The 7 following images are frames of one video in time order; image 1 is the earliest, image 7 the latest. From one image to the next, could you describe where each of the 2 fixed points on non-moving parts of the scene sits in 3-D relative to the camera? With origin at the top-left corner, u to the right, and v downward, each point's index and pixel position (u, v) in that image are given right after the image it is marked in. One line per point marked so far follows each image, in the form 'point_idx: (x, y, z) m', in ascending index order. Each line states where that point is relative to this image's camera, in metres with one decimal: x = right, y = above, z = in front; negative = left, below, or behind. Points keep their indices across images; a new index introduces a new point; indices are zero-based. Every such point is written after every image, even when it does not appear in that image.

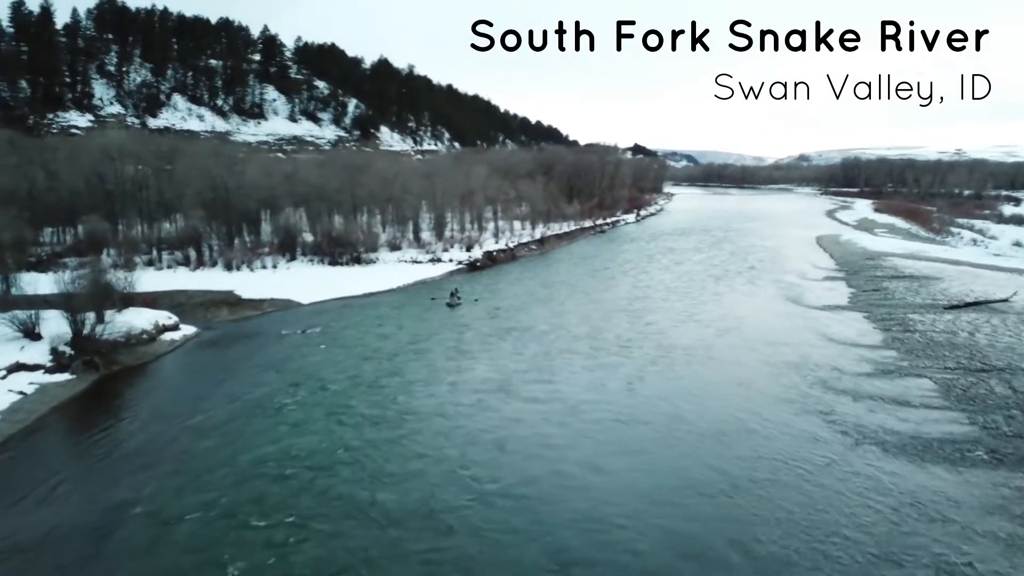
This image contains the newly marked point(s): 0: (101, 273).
0: (-9.2, +0.3, +17.4) m
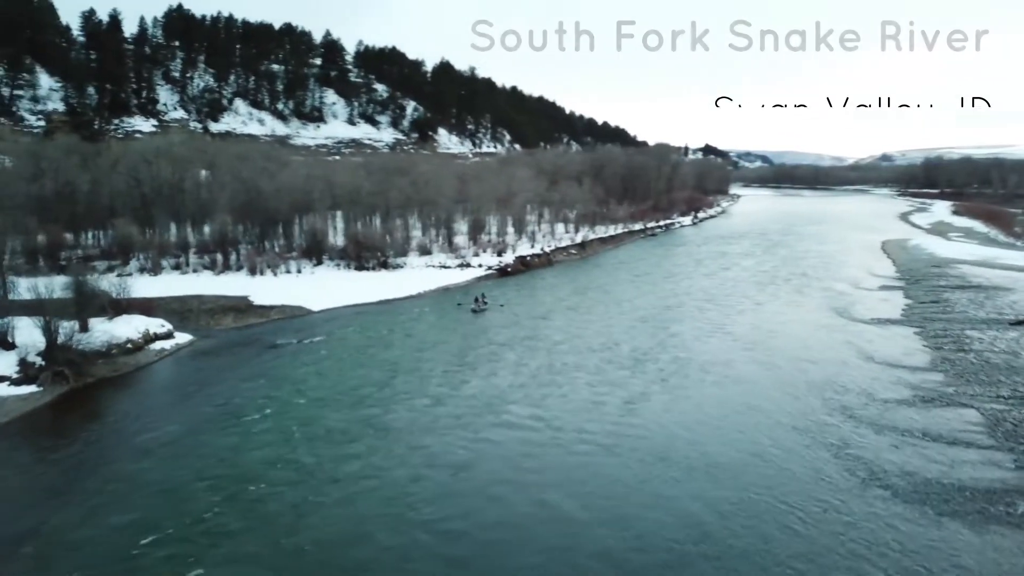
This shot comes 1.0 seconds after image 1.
0: (-9.3, +0.1, +16.9) m
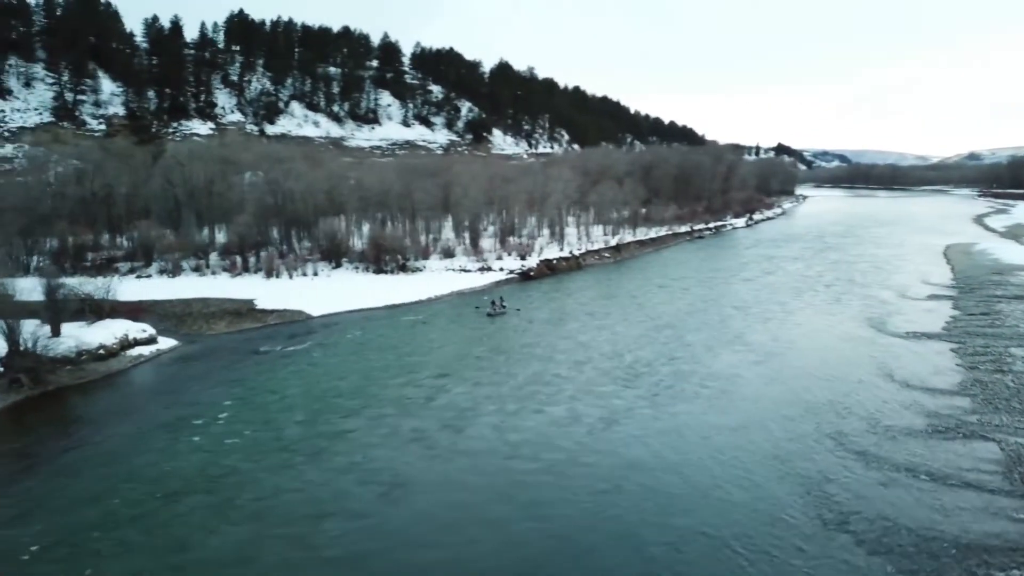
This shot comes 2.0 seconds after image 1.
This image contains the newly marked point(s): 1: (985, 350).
0: (-9.6, +0.1, +16.6) m
1: (+10.7, -1.4, +17.8) m
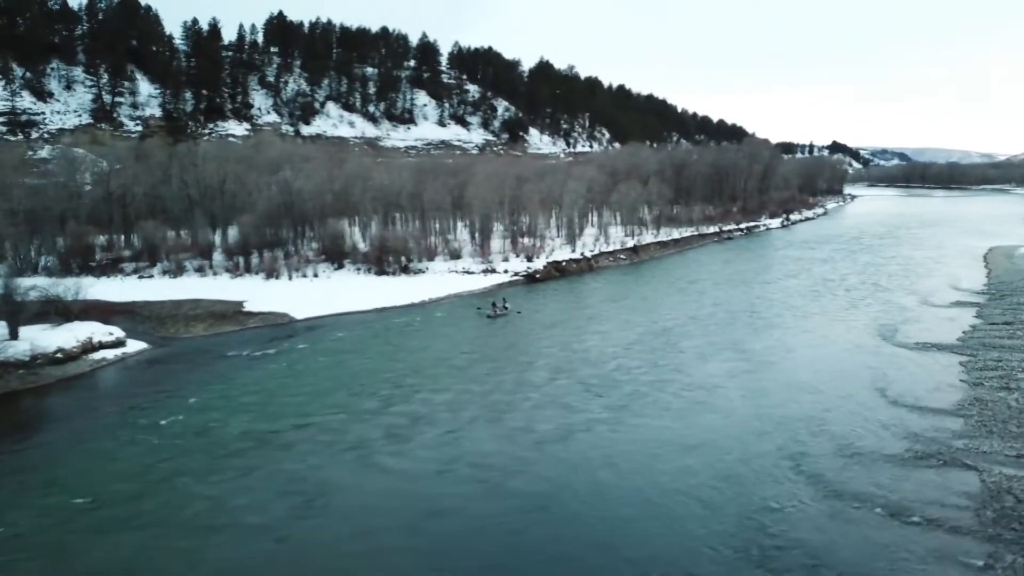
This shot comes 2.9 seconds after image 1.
0: (-10.3, 0.0, +16.4) m
1: (+10.0, -1.6, +16.2) m
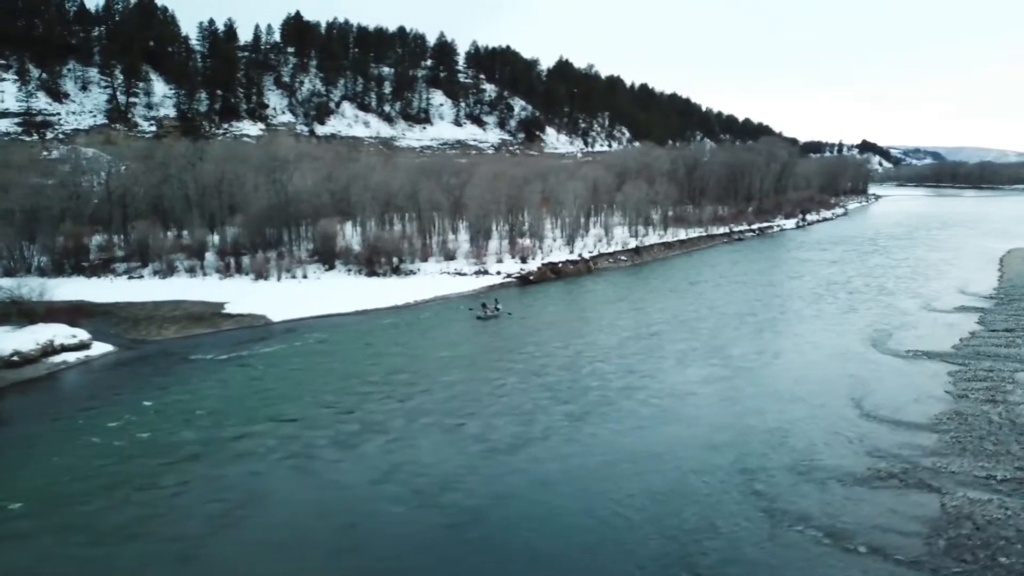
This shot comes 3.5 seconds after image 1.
0: (-11.0, 0.0, +16.2) m
1: (+9.3, -1.7, +15.3) m
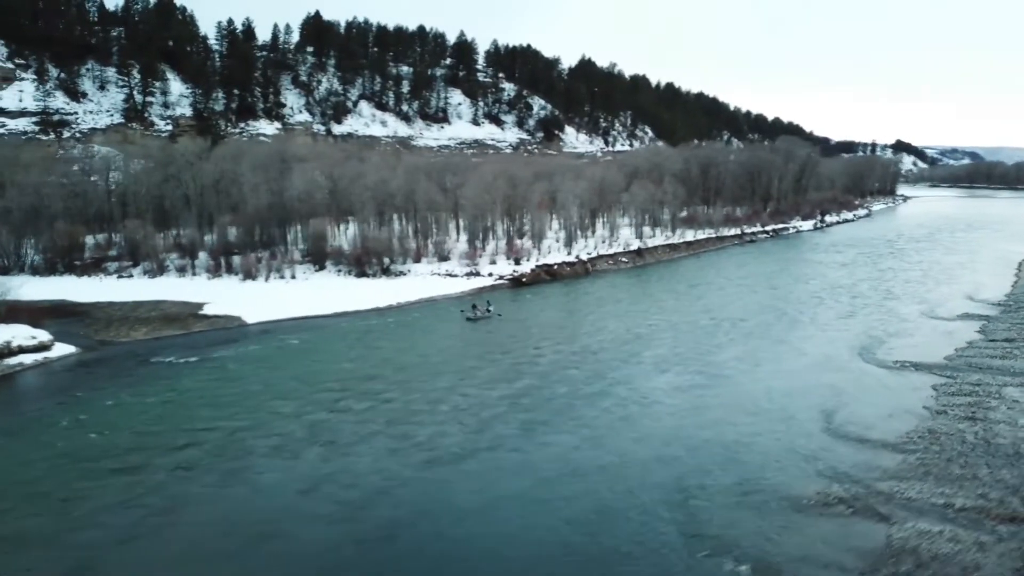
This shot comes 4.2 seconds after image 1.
0: (-11.8, 0.0, +16.0) m
1: (+8.5, -1.8, +14.4) m
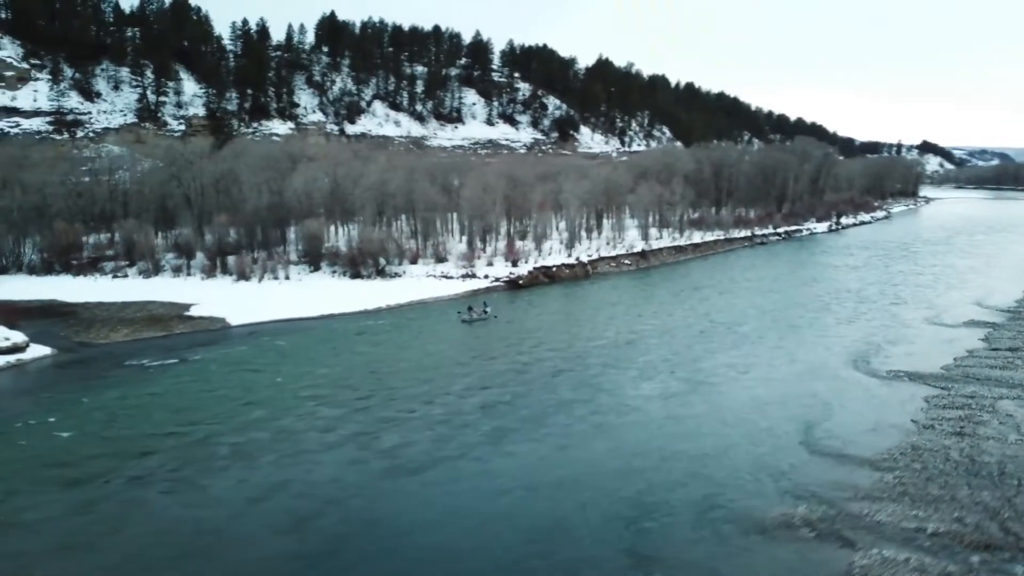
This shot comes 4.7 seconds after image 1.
0: (-12.3, 0.0, +15.8) m
1: (+7.9, -1.9, +13.6) m
